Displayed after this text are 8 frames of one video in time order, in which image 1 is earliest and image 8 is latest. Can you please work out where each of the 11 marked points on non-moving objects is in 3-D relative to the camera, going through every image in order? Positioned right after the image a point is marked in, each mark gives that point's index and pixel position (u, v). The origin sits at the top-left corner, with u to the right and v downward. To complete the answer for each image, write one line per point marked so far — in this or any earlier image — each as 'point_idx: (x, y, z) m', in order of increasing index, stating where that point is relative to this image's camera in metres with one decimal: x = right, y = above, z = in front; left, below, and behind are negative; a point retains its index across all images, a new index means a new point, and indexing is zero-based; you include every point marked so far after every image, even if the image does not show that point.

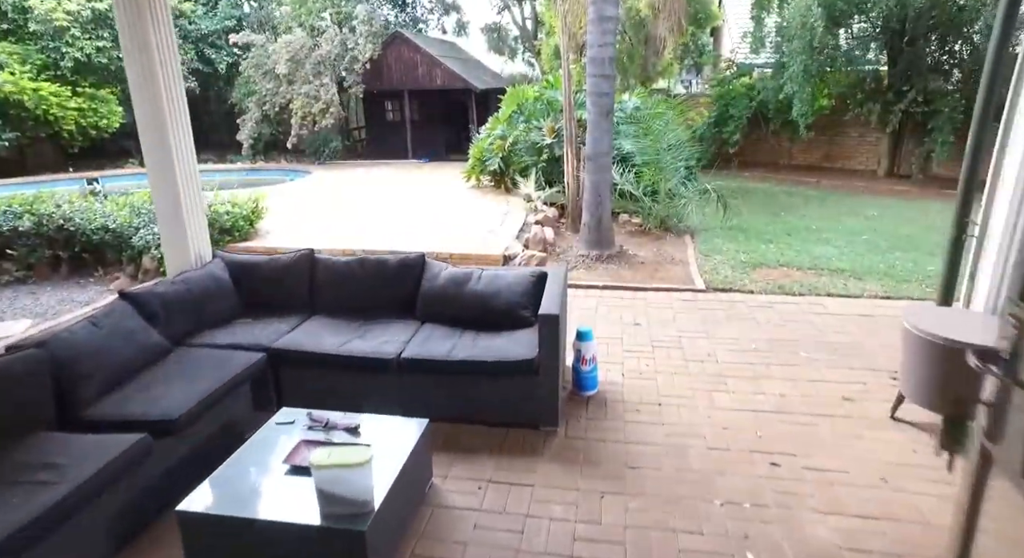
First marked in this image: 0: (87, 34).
0: (-7.9, +4.5, +10.3) m
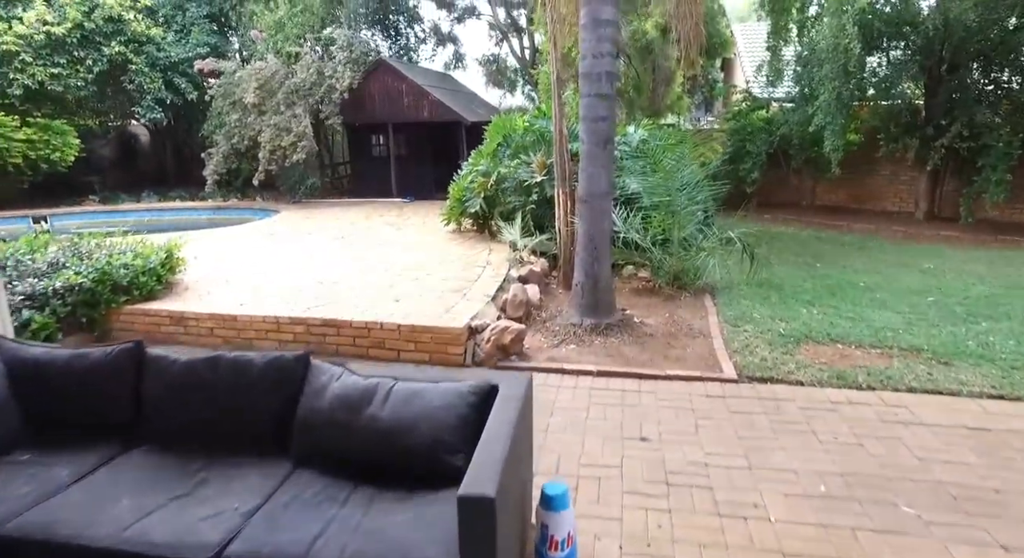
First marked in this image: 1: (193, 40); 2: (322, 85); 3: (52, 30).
0: (-8.0, +3.7, +9.5) m
1: (-6.3, +4.8, +11.1) m
2: (-3.5, +3.6, +10.2) m
3: (-7.7, +4.2, +9.4) m
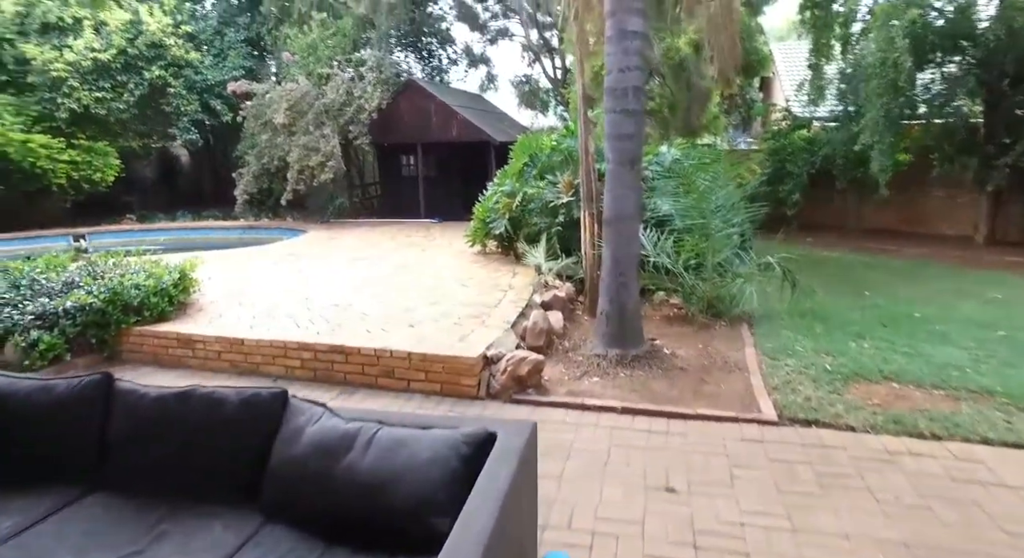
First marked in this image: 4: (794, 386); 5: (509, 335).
0: (-7.5, +3.4, +9.8) m
1: (-5.7, +4.4, +11.3) m
2: (-2.9, +3.2, +10.2) m
3: (-7.2, +3.9, +9.8) m
4: (+1.9, -0.7, +3.7) m
5: (0.0, -0.4, +4.3) m
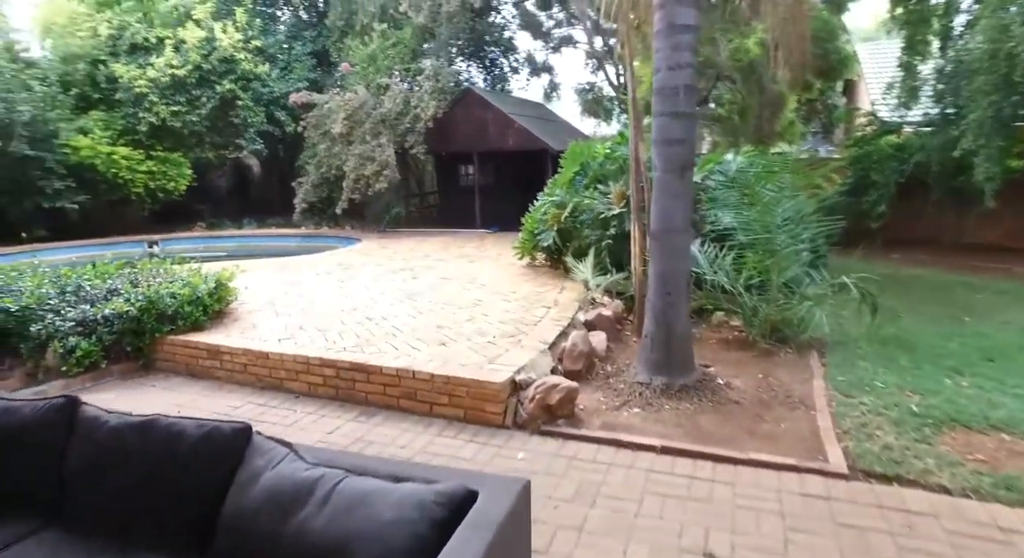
0: (-6.5, +3.3, +10.4) m
1: (-4.5, +4.2, +11.7) m
2: (-1.9, +3.0, +10.3) m
3: (-6.2, +3.8, +10.3) m
4: (+2.0, -0.8, +3.1) m
5: (+0.2, -0.5, +4.0) m
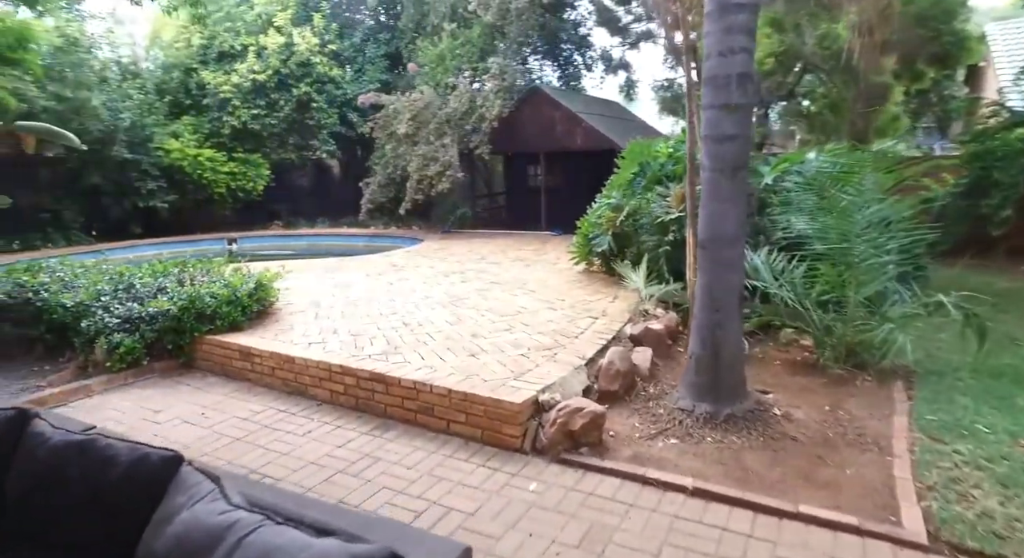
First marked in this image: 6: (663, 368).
0: (-5.2, +3.4, +10.9) m
1: (-3.1, +4.3, +12.0) m
2: (-0.7, +3.0, +10.2) m
3: (-4.9, +3.9, +10.8) m
4: (+2.1, -1.0, +2.6) m
5: (+0.4, -0.6, +3.6) m
6: (+1.1, -0.6, +4.1) m
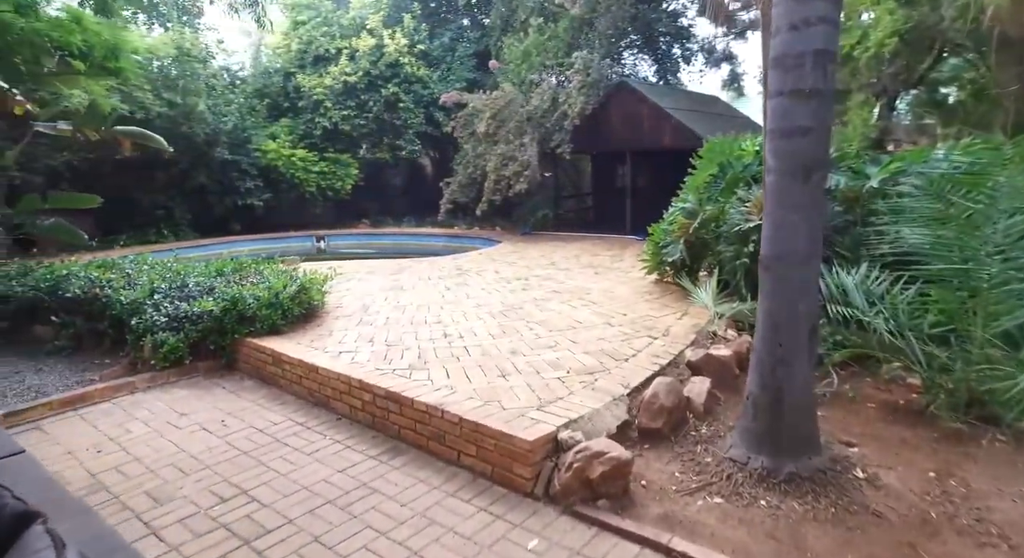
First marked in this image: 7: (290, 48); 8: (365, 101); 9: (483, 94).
0: (-3.5, +3.5, +11.3) m
1: (-1.2, +4.3, +12.0) m
2: (+0.7, +2.9, +9.8) m
3: (-3.3, +4.0, +11.2) m
4: (+2.0, -1.1, +1.8) m
5: (+0.6, -0.7, +3.2) m
6: (+1.3, -0.8, +3.5) m
7: (-4.7, +4.9, +11.8) m
8: (-3.0, +3.6, +11.4) m
9: (-0.5, +3.5, +10.5) m
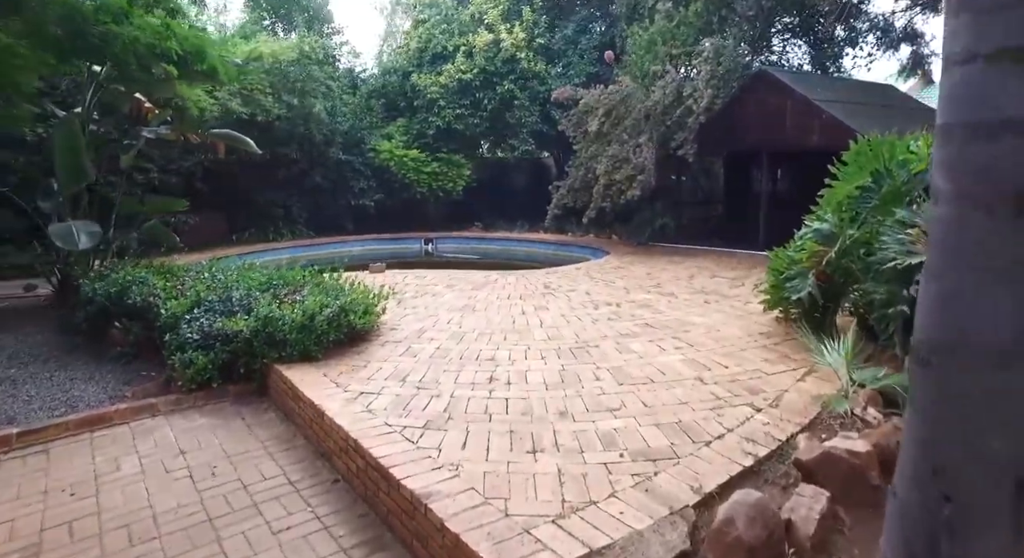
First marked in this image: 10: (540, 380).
0: (-1.2, +3.4, +11.1) m
1: (+1.2, +4.1, +11.1) m
2: (+2.5, +2.6, +8.5) m
3: (-1.0, +3.9, +10.8) m
4: (+1.6, -1.4, +0.6) m
5: (+0.6, -1.0, +2.2) m
6: (+1.4, -1.1, +2.3) m
7: (-2.2, +4.9, +11.8) m
8: (-0.7, +3.5, +11.0) m
9: (+1.5, +3.2, +9.5) m
10: (+0.2, -0.6, +3.7) m
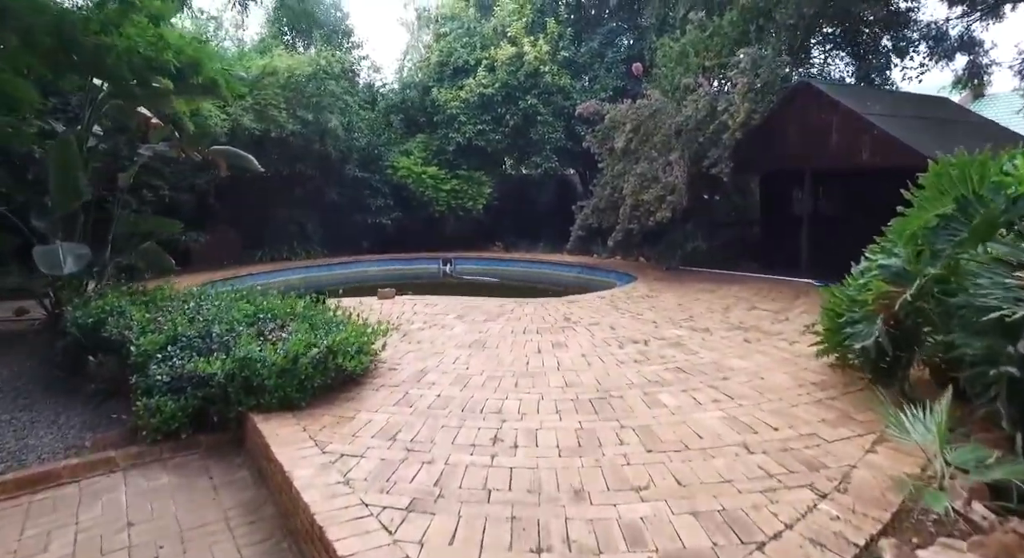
0: (-0.8, +3.0, +10.7) m
1: (+1.6, +3.7, +10.6) m
2: (+2.8, +2.3, +7.9) m
3: (-0.5, +3.5, +10.4) m
4: (+1.5, -1.6, -0.1) m
5: (+0.6, -1.2, +1.6) m
6: (+1.4, -1.3, +1.7) m
7: (-1.7, +4.4, +11.5) m
8: (-0.2, +3.1, +10.6) m
9: (+1.9, +2.8, +9.0) m
10: (+0.2, -0.9, +3.1) m
